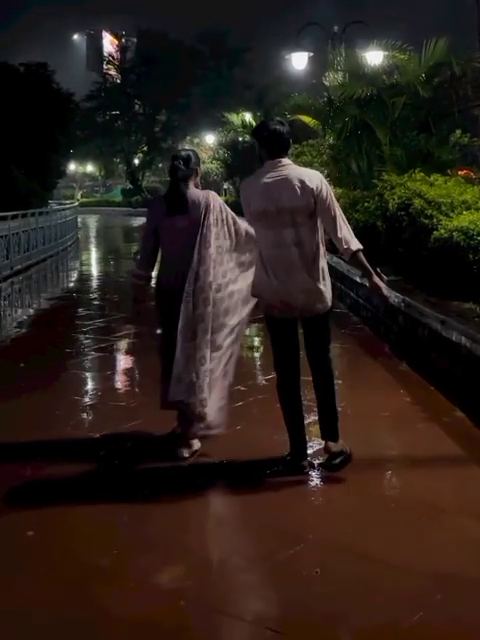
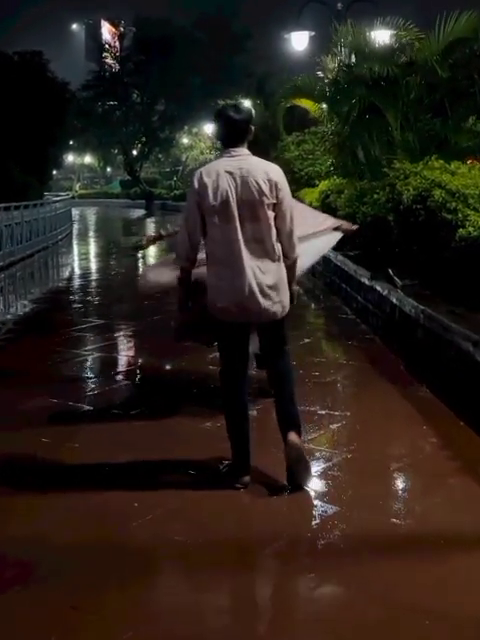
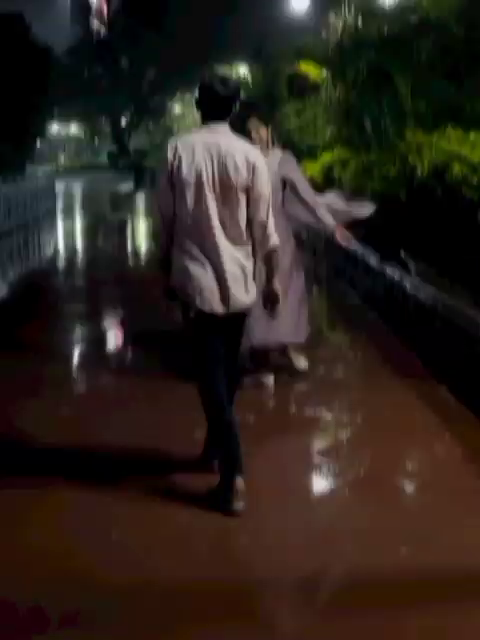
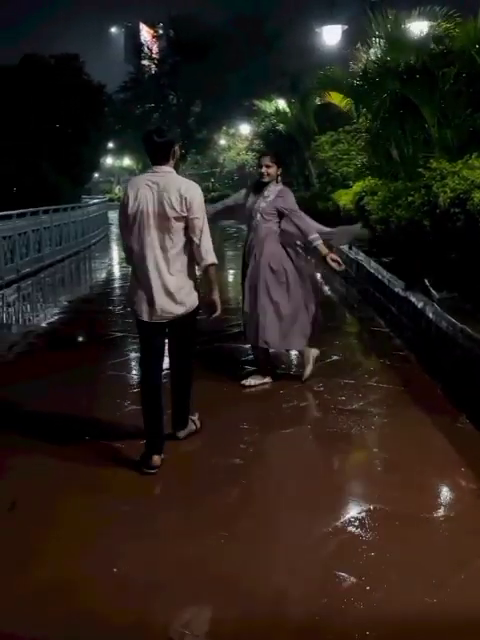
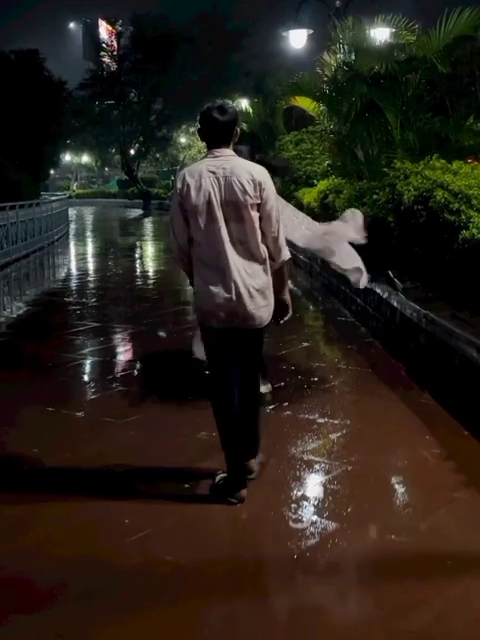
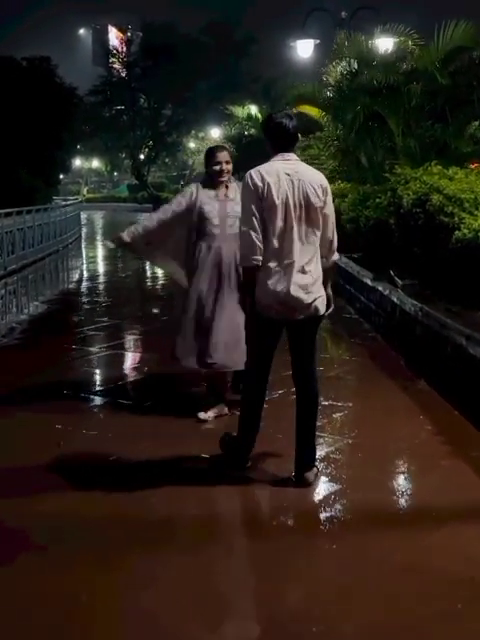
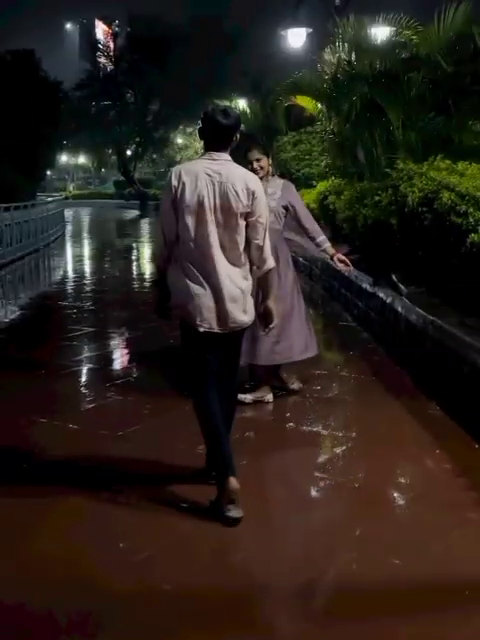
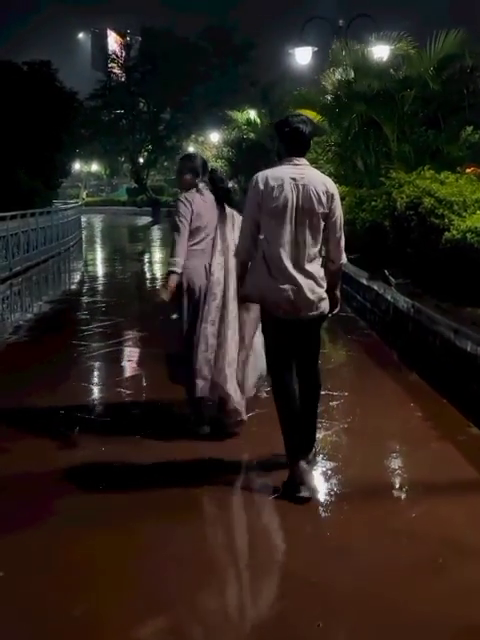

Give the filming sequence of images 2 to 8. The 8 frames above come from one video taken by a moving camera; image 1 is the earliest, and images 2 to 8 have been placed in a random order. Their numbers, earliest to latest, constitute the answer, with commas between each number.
8, 6, 2, 5, 3, 7, 4
